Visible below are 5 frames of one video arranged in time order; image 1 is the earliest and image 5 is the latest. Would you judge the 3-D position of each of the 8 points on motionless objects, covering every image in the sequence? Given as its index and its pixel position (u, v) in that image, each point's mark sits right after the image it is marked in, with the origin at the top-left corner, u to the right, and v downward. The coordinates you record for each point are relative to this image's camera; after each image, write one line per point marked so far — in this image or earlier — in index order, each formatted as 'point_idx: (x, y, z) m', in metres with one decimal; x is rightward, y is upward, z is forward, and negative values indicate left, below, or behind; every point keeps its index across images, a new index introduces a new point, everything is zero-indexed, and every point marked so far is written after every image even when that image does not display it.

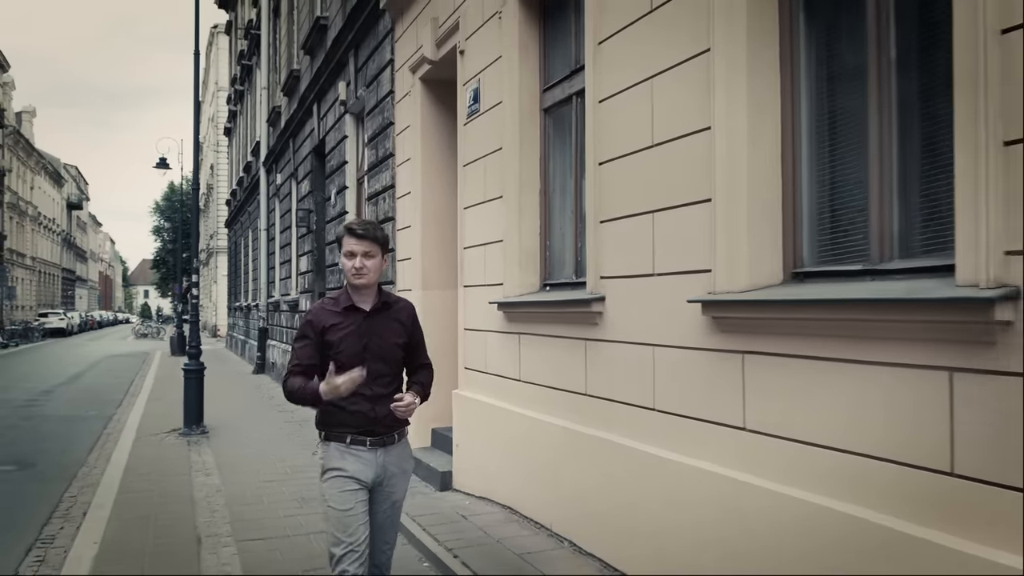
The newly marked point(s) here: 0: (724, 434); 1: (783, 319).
0: (+1.0, -0.7, +3.7) m
1: (+1.1, -0.1, +3.4) m
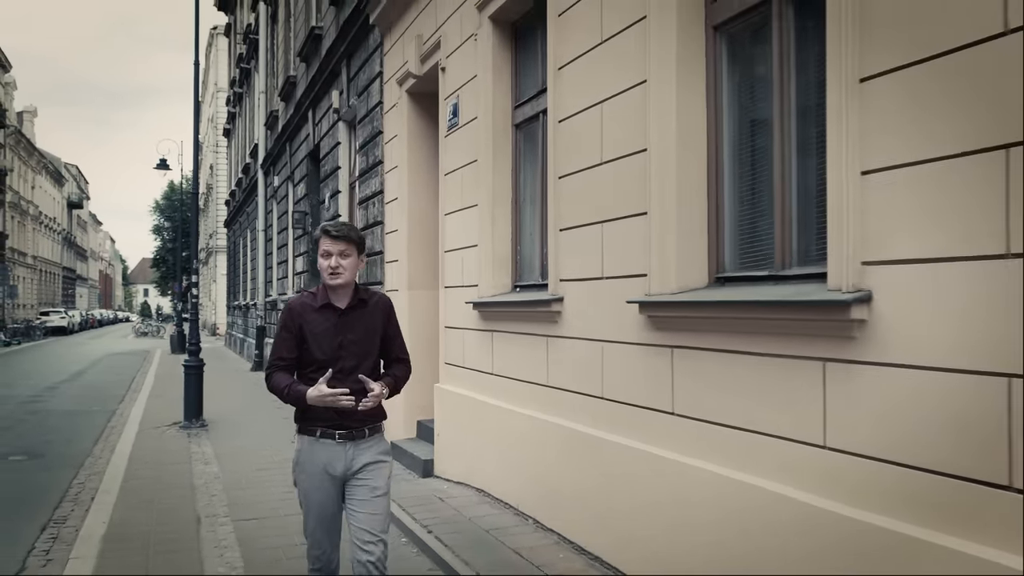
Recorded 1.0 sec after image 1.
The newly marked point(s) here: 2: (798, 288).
0: (+0.8, -0.7, +4.3) m
1: (+0.9, -0.1, +3.9) m
2: (+1.2, 0.0, +3.5) m
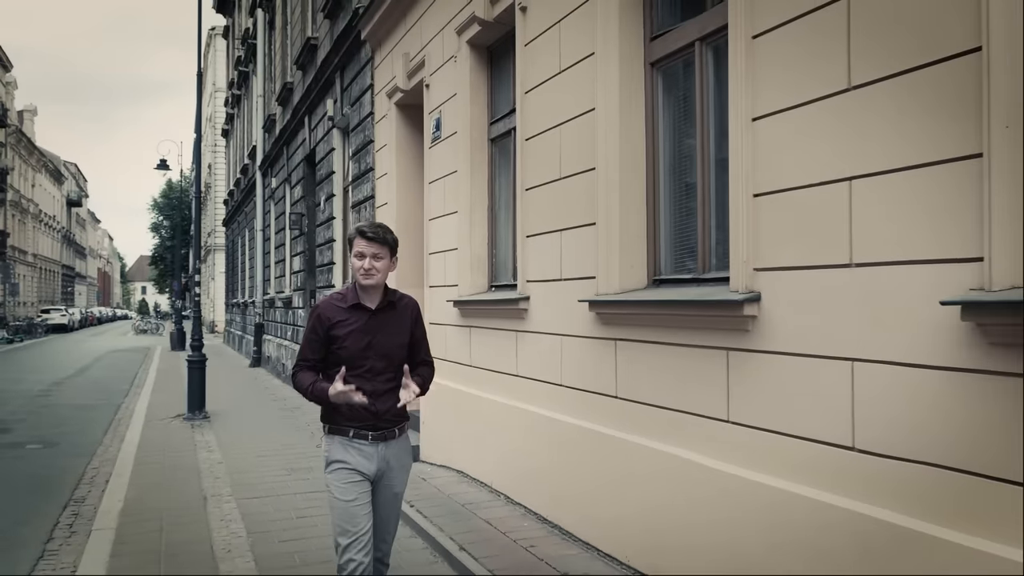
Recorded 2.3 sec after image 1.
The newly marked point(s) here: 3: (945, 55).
0: (+0.6, -0.7, +4.9) m
1: (+0.7, -0.2, +4.6) m
2: (+1.0, 0.0, +4.1) m
3: (+1.5, +0.8, +2.8) m
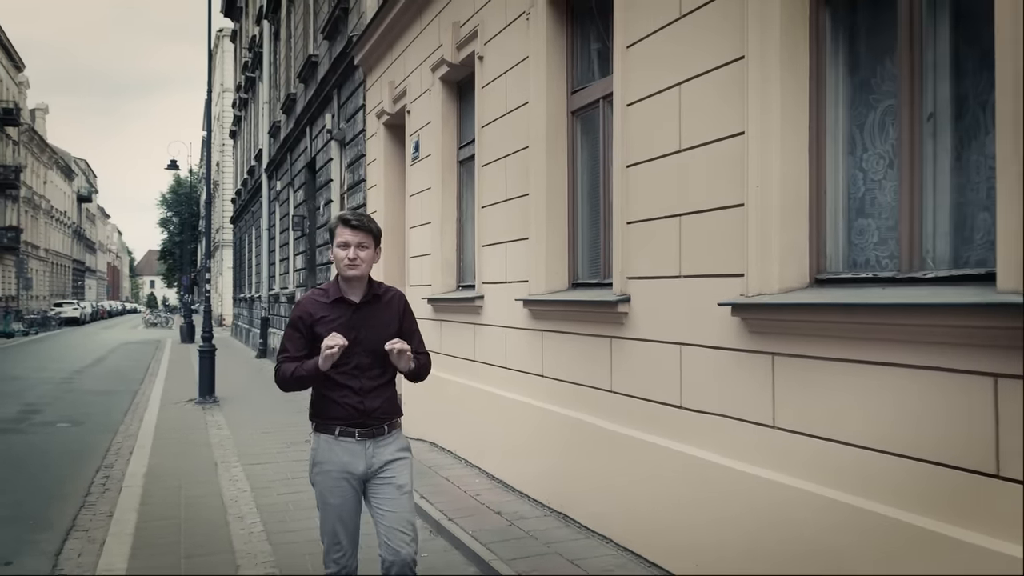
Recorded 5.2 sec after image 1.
0: (+0.2, -0.7, +6.2) m
1: (+0.3, -0.2, +5.9) m
2: (+0.6, 0.0, +5.4) m
3: (+1.1, +0.8, +4.1) m
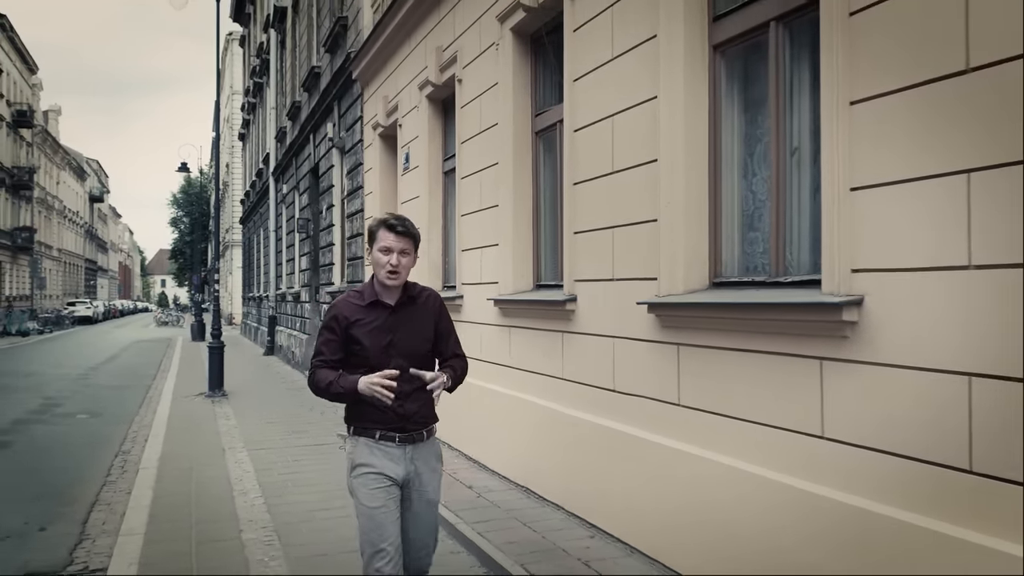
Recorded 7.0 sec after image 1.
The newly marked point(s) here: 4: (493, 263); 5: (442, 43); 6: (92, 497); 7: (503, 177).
0: (-0.1, -0.7, +7.0) m
1: (+0.1, -0.2, +6.6) m
2: (+0.4, 0.0, +6.2) m
3: (+0.8, +0.8, +4.8) m
4: (-0.2, +0.2, +7.2) m
5: (-0.7, +2.6, +8.5) m
6: (-3.9, -1.9, +7.5) m
7: (-0.1, +1.0, +7.0) m
